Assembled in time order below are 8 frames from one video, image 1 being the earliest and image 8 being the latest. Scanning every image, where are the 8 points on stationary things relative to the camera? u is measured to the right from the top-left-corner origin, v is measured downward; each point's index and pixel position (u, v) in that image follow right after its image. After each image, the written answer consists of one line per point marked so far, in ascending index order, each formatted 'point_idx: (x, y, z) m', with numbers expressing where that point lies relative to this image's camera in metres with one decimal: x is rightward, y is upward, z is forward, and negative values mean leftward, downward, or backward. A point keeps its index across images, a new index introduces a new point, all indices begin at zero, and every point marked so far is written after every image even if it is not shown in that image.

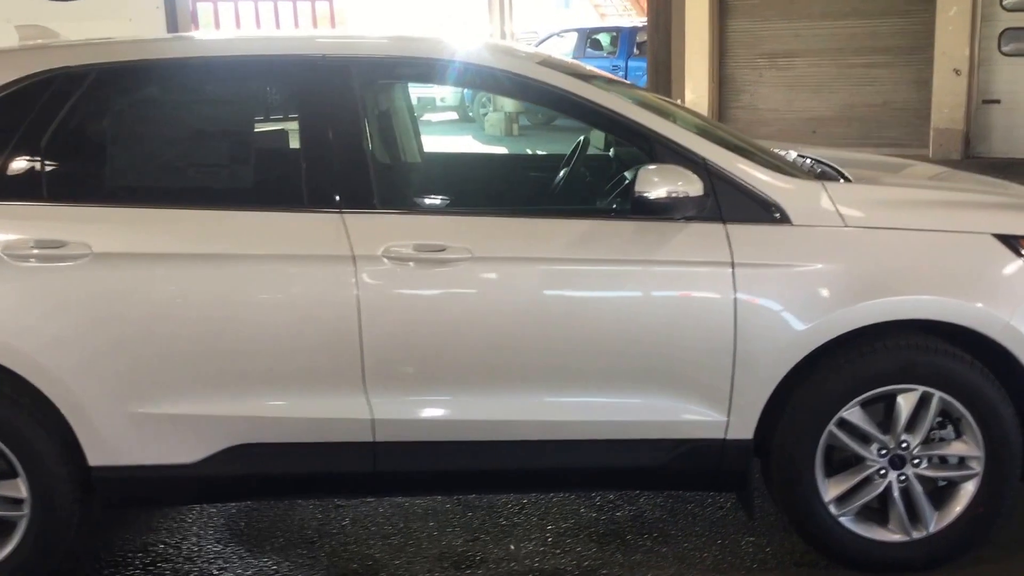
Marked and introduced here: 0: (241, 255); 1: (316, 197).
0: (-0.7, +0.1, +3.1) m
1: (-0.6, +0.3, +3.2) m
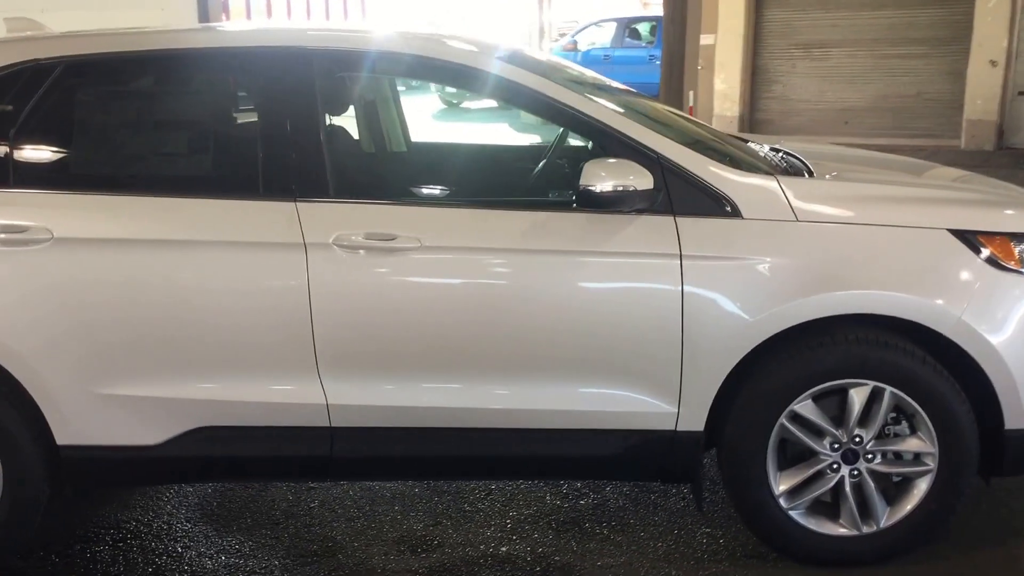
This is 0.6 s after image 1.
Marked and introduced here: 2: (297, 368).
0: (-0.9, +0.1, +3.2) m
1: (-0.7, +0.3, +3.3) m
2: (-0.6, -0.2, +3.3) m
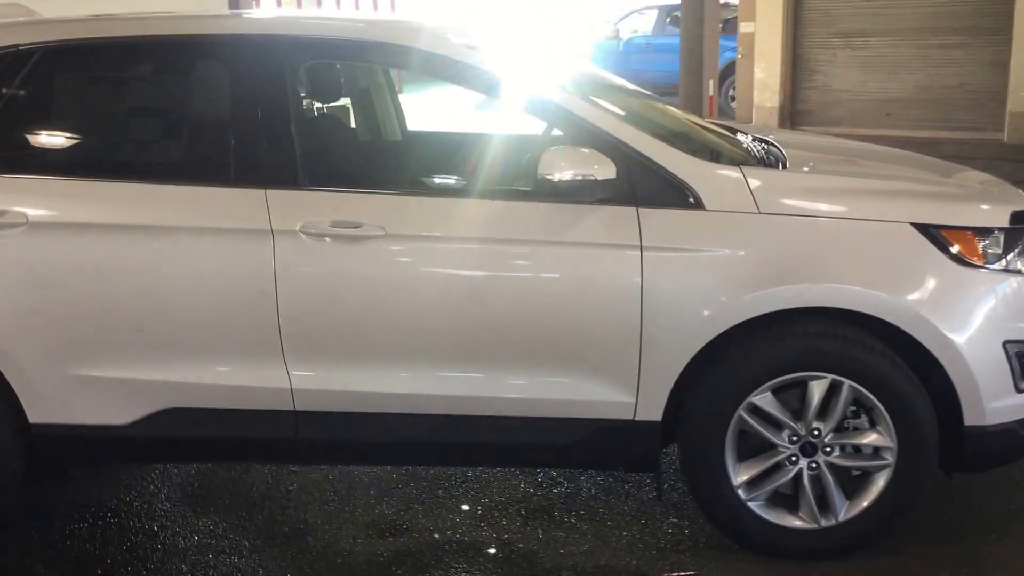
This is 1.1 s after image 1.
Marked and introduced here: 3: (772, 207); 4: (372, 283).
0: (-1.0, +0.2, +3.3) m
1: (-0.8, +0.3, +3.3) m
2: (-0.7, -0.2, +3.3) m
3: (+0.7, +0.2, +3.3) m
4: (-0.4, 0.0, +3.3) m
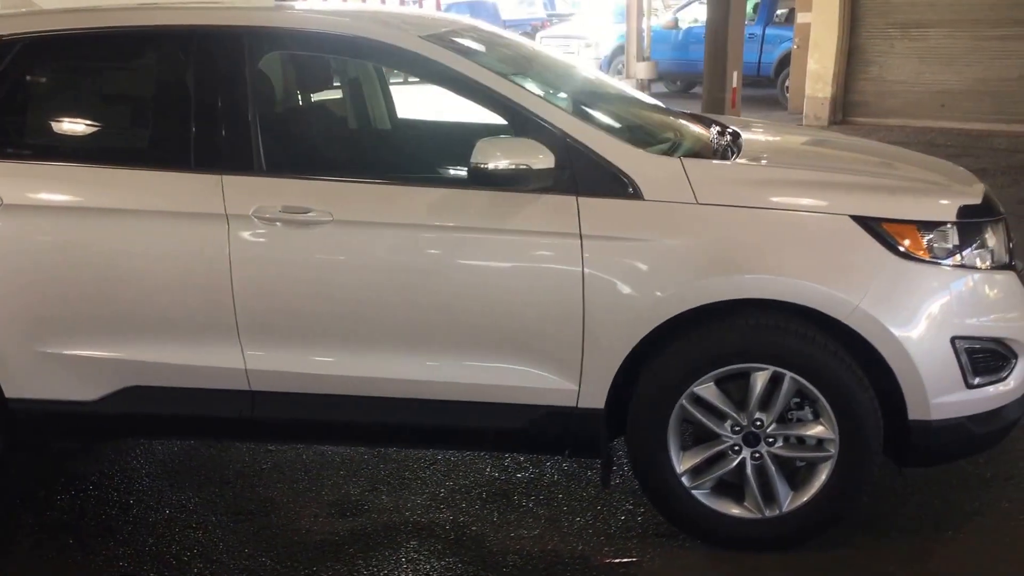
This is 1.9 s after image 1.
0: (-1.1, +0.2, +3.4) m
1: (-0.9, +0.4, +3.4) m
2: (-0.9, -0.1, +3.4) m
3: (+0.6, +0.3, +3.3) m
4: (-0.6, +0.1, +3.3) m
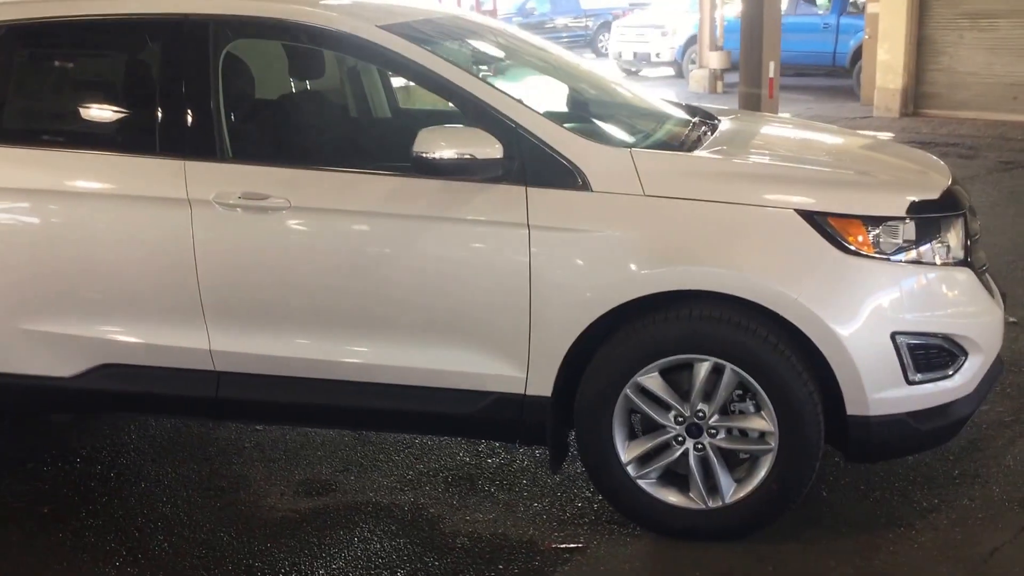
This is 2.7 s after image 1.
0: (-1.3, +0.3, +3.5) m
1: (-1.1, +0.4, +3.6) m
2: (-1.0, -0.1, +3.6) m
3: (+0.4, +0.3, +3.3) m
4: (-0.7, +0.1, +3.5) m
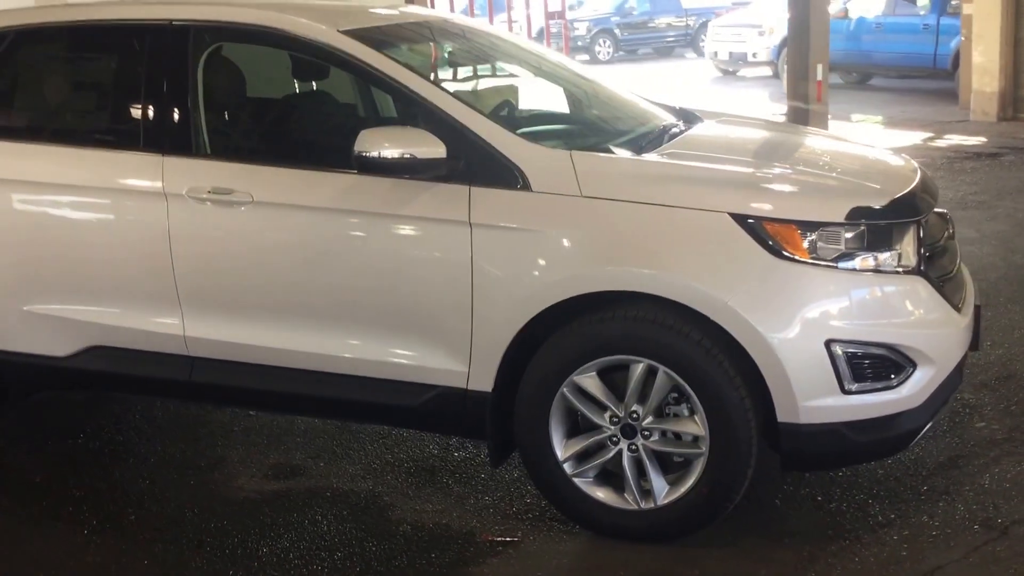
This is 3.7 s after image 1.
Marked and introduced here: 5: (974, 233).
0: (-1.4, +0.3, +3.8) m
1: (-1.2, +0.5, +3.8) m
2: (-1.2, 0.0, +3.8) m
3: (+0.2, +0.3, +3.3) m
4: (-0.8, +0.1, +3.6) m
5: (+2.9, +0.3, +7.2) m
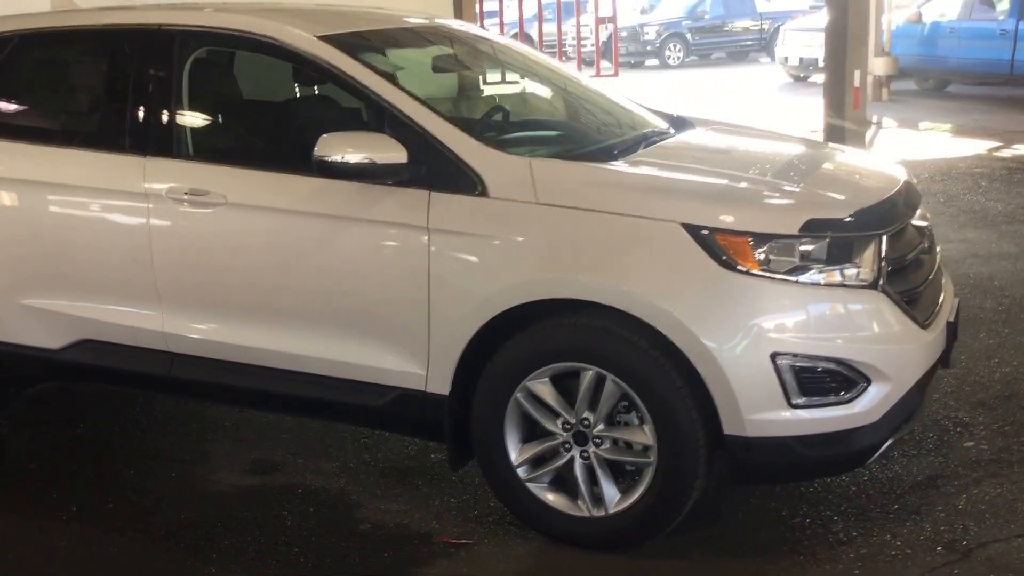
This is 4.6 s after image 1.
0: (-1.5, +0.3, +3.9) m
1: (-1.3, +0.5, +3.9) m
2: (-1.3, 0.0, +3.9) m
3: (+0.1, +0.3, +3.3) m
4: (-1.0, +0.1, +3.7) m
5: (+3.0, +0.2, +7.0) m
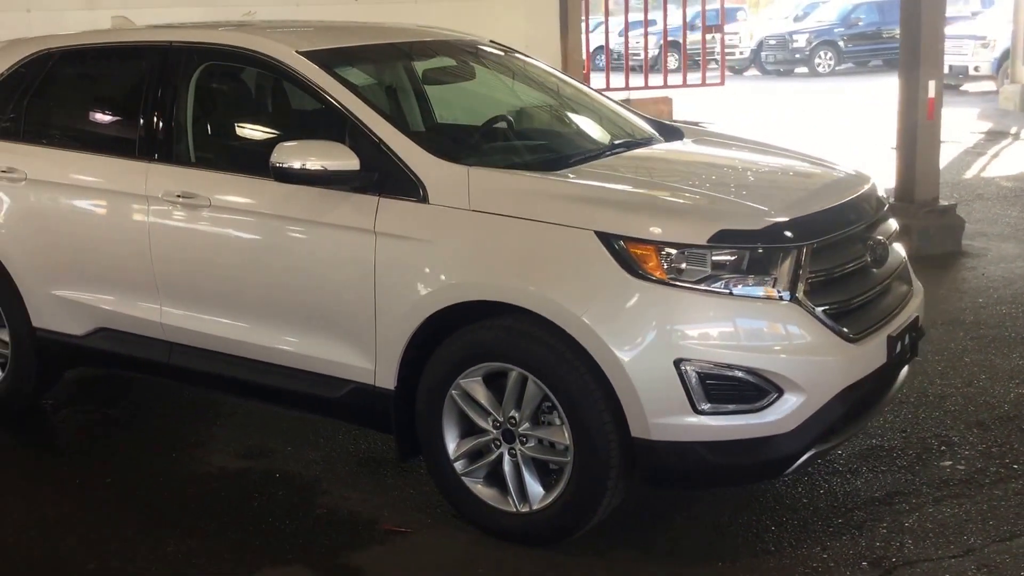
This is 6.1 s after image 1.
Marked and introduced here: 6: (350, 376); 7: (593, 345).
0: (-1.6, +0.4, +4.3) m
1: (-1.4, +0.5, +4.3) m
2: (-1.4, 0.0, +4.3) m
3: (-0.1, +0.2, +3.5) m
4: (-1.1, +0.2, +4.0) m
5: (+3.4, +0.1, +6.6) m
6: (-0.5, -0.3, +3.8) m
7: (+0.2, -0.2, +3.3) m
